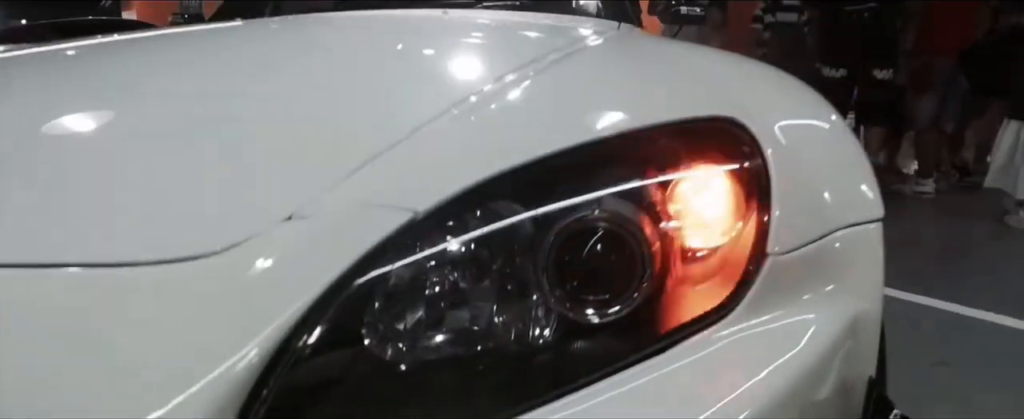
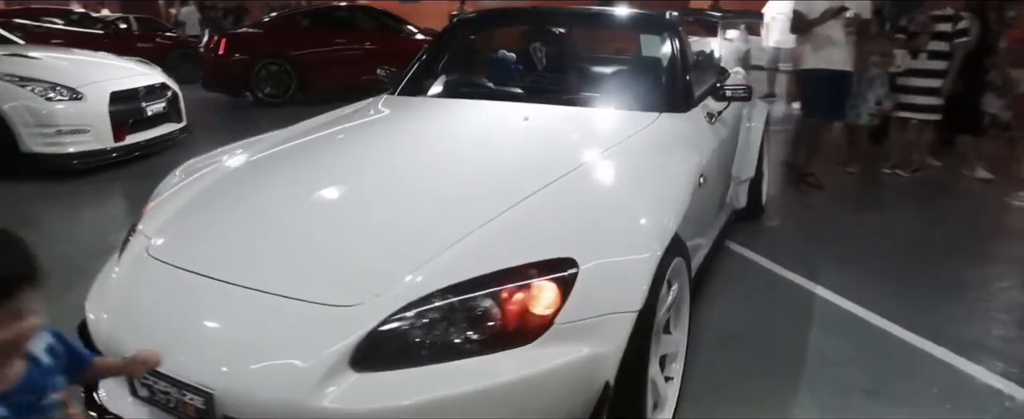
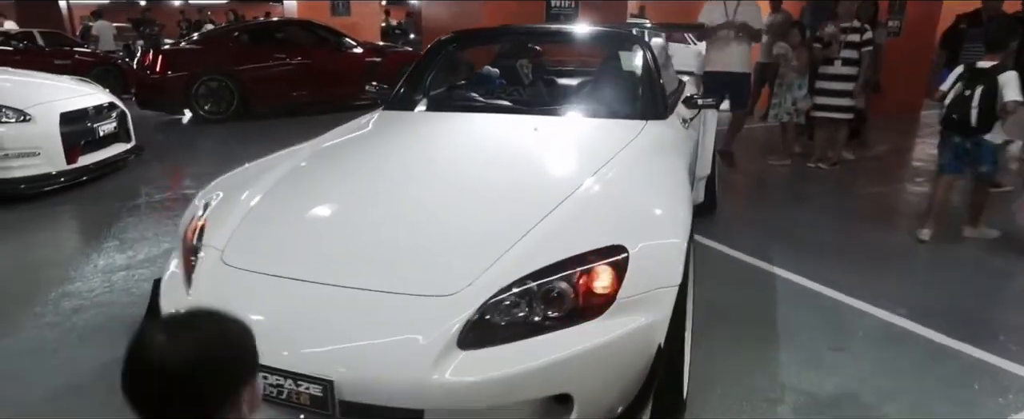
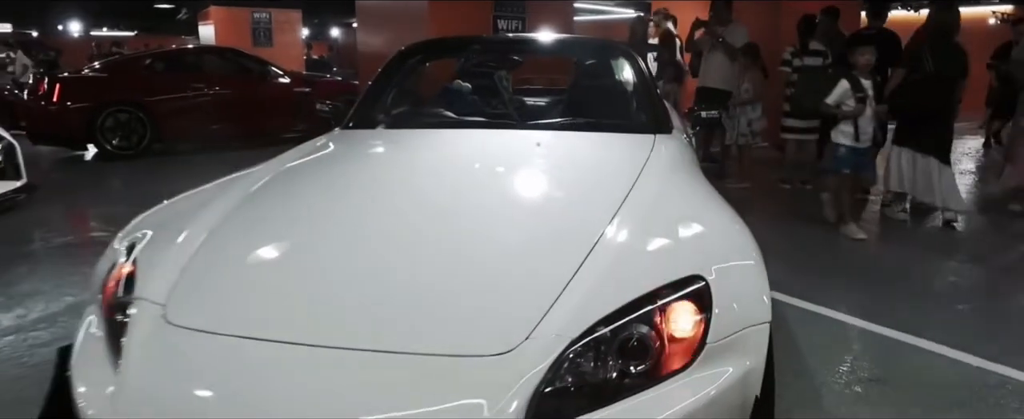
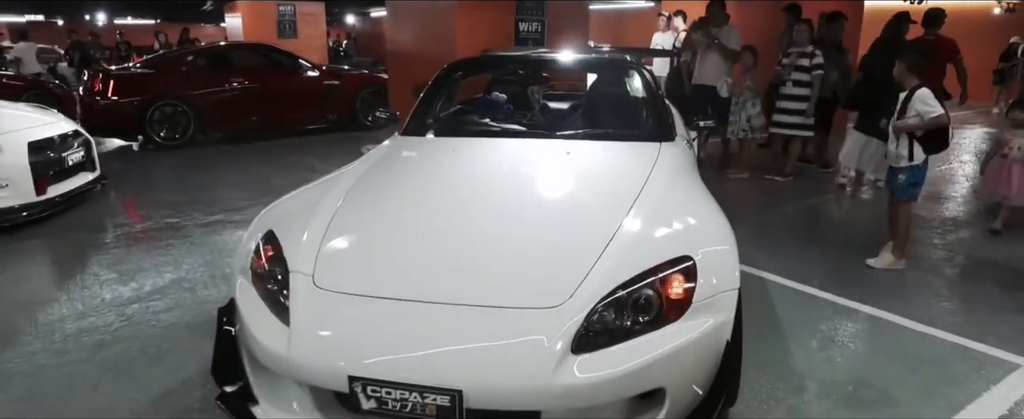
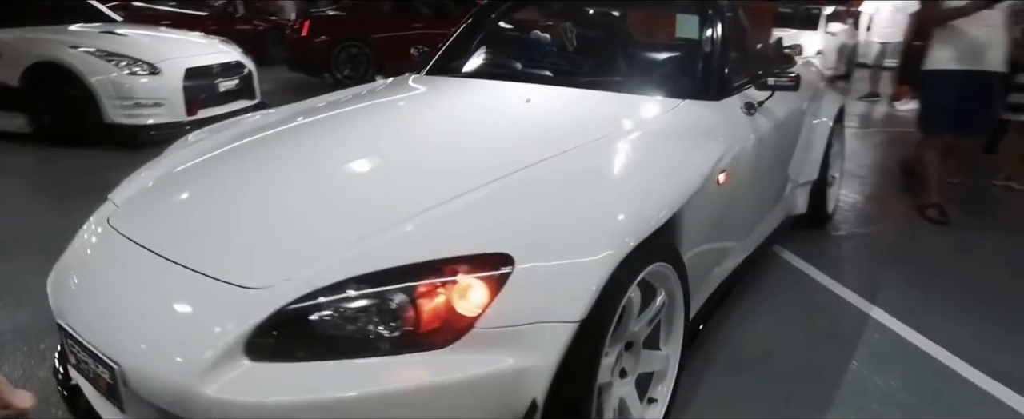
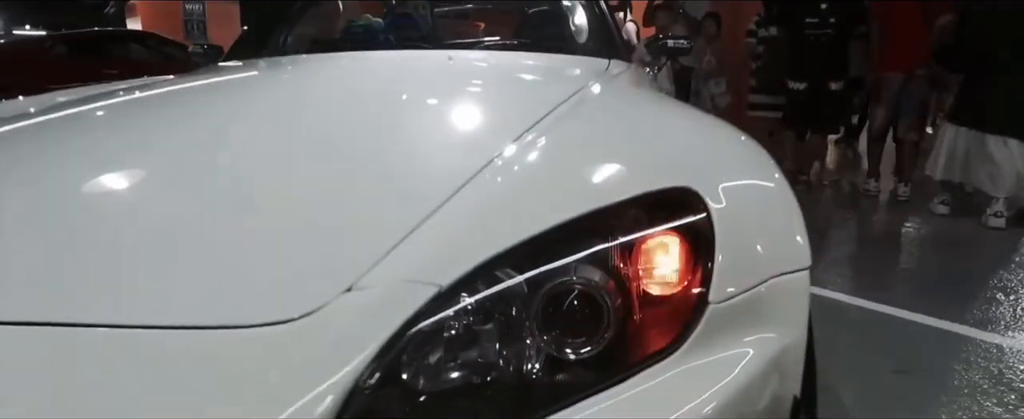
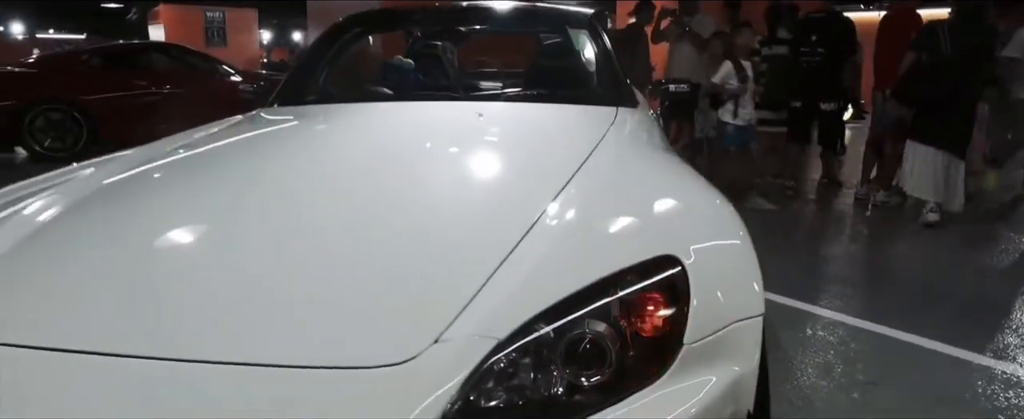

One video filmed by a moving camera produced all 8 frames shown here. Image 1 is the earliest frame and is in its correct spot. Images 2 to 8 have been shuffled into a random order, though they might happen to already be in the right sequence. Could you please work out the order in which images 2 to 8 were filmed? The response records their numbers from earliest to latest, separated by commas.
7, 8, 4, 5, 3, 2, 6
